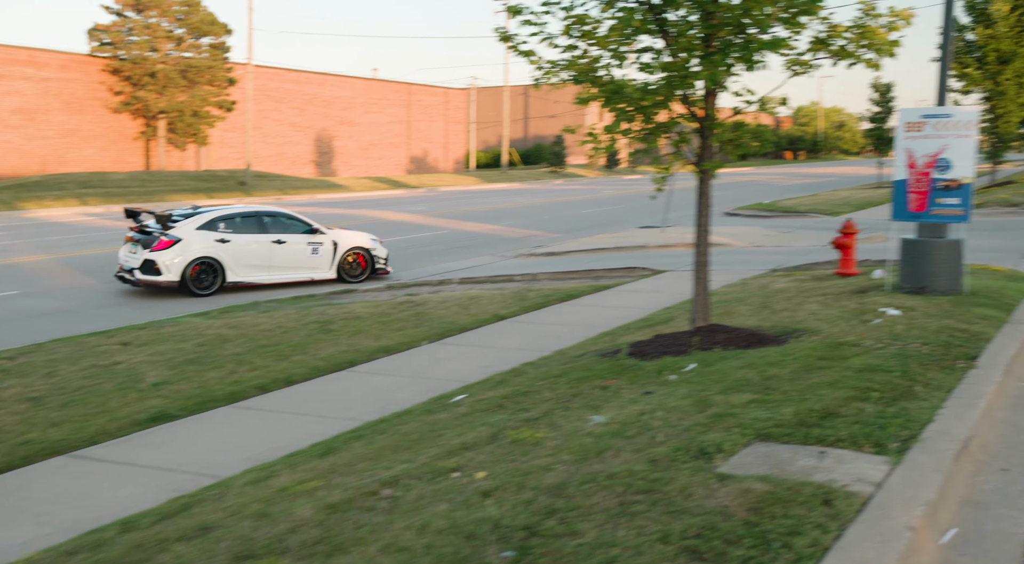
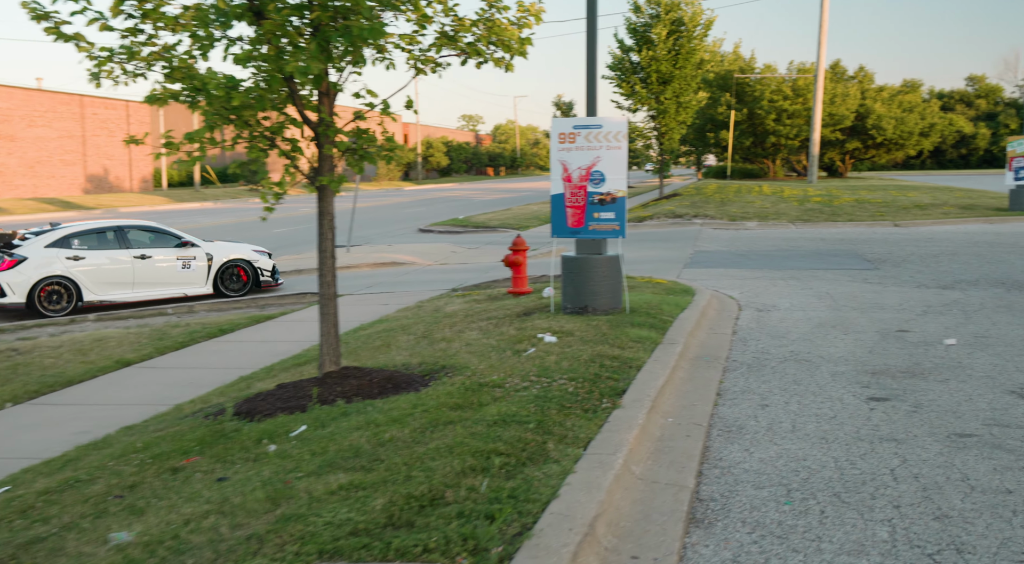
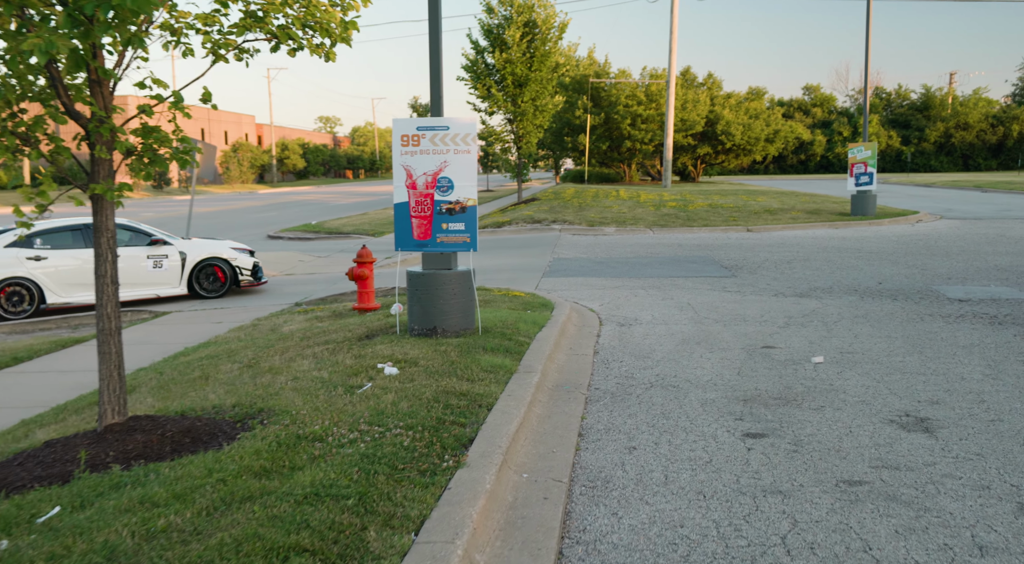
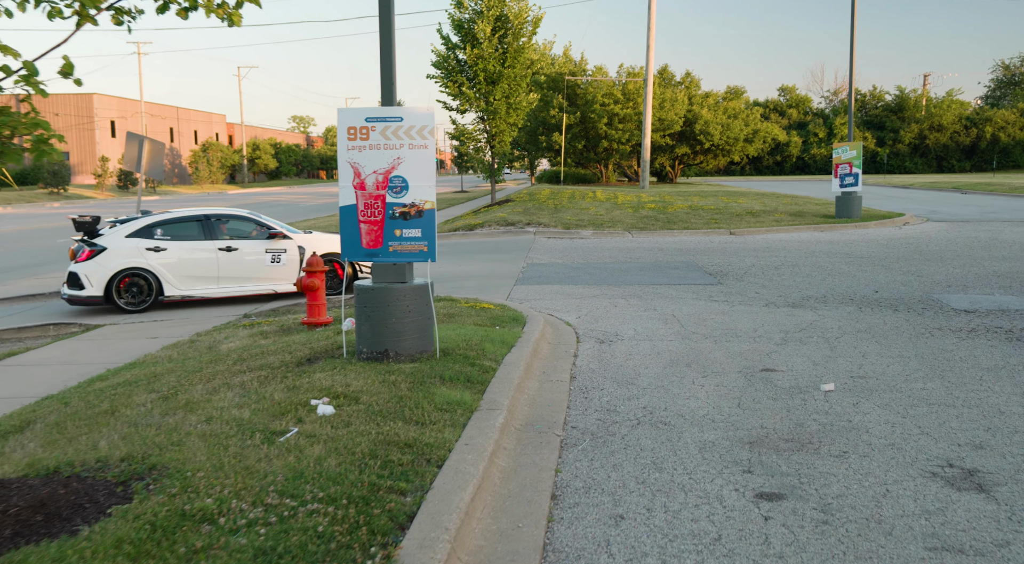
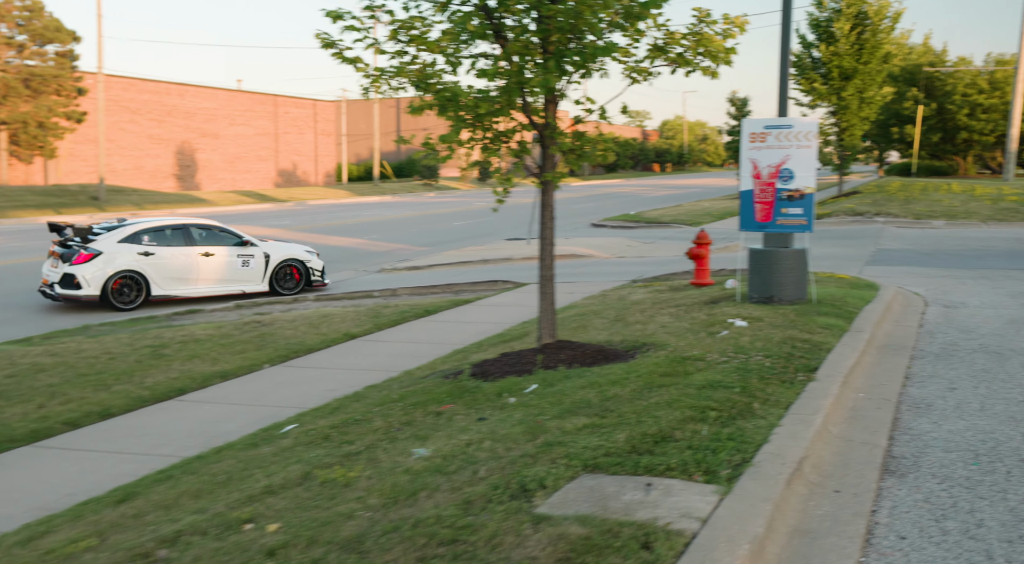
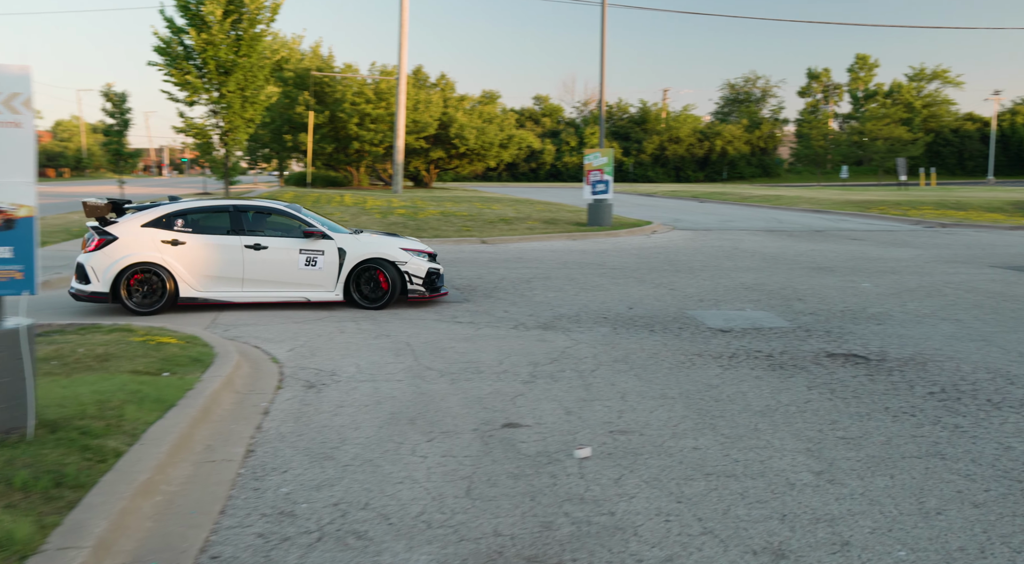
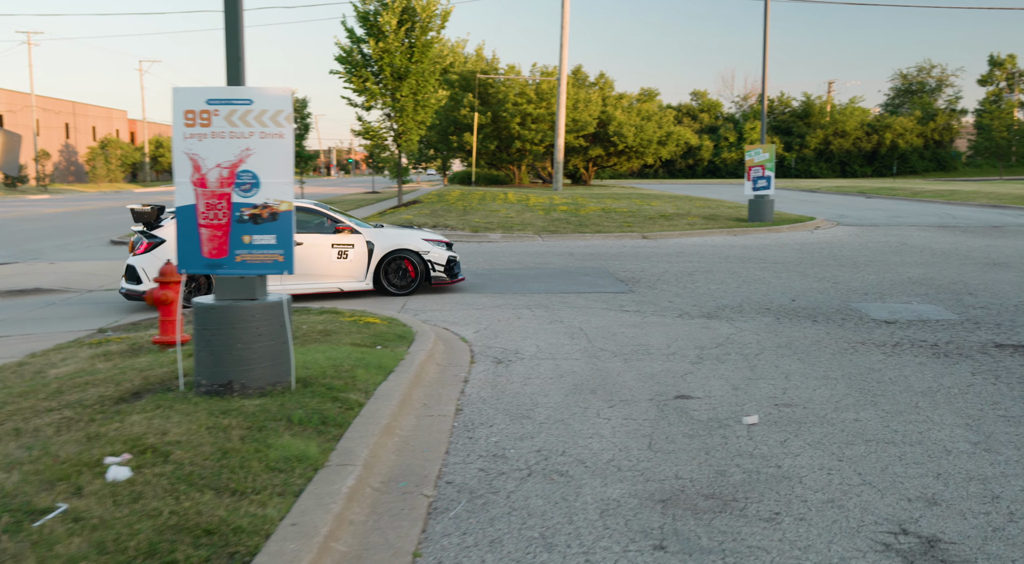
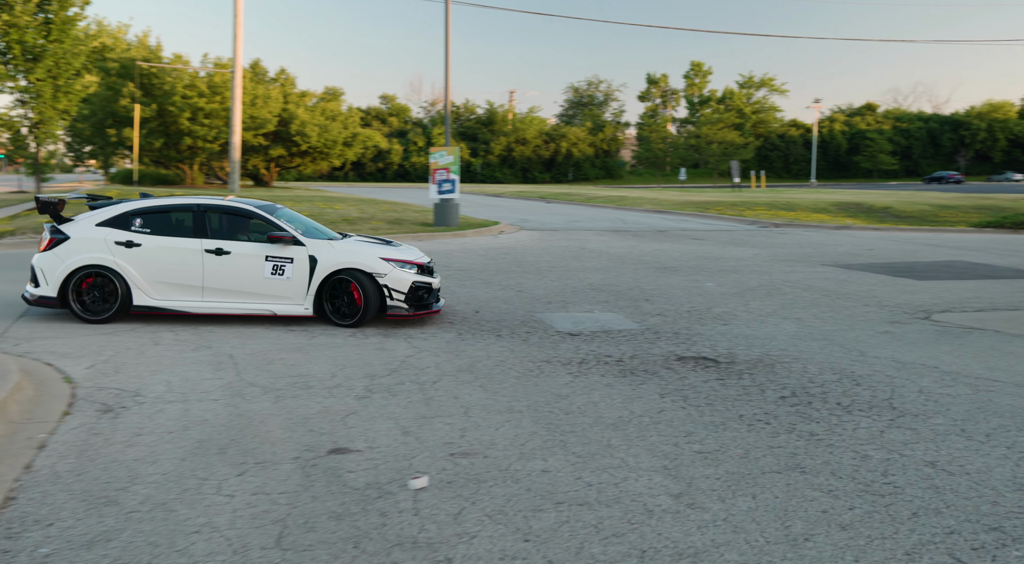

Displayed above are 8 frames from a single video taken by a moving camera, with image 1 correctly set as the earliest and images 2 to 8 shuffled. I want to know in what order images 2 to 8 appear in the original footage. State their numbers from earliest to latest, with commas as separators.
5, 2, 3, 4, 7, 6, 8
